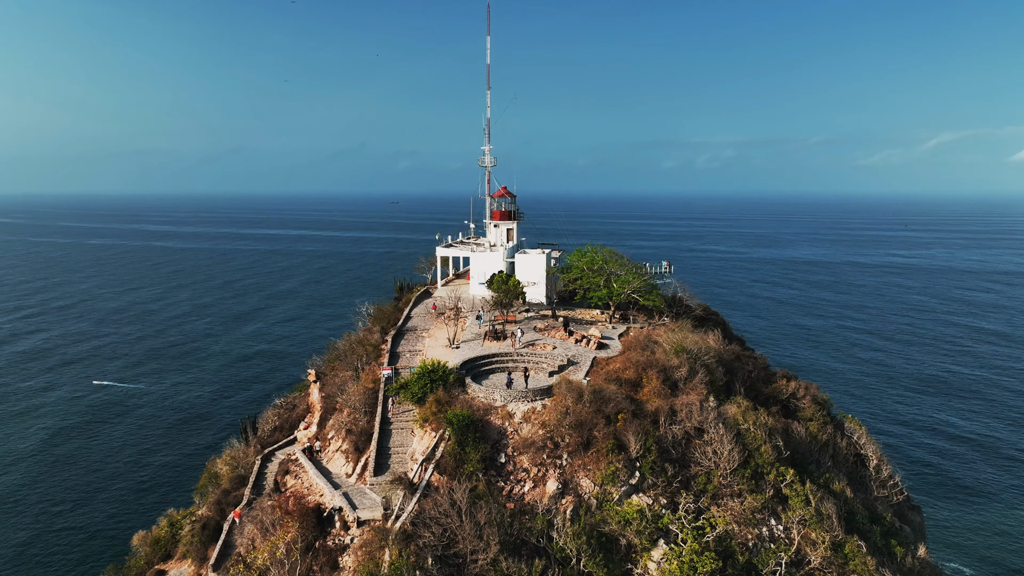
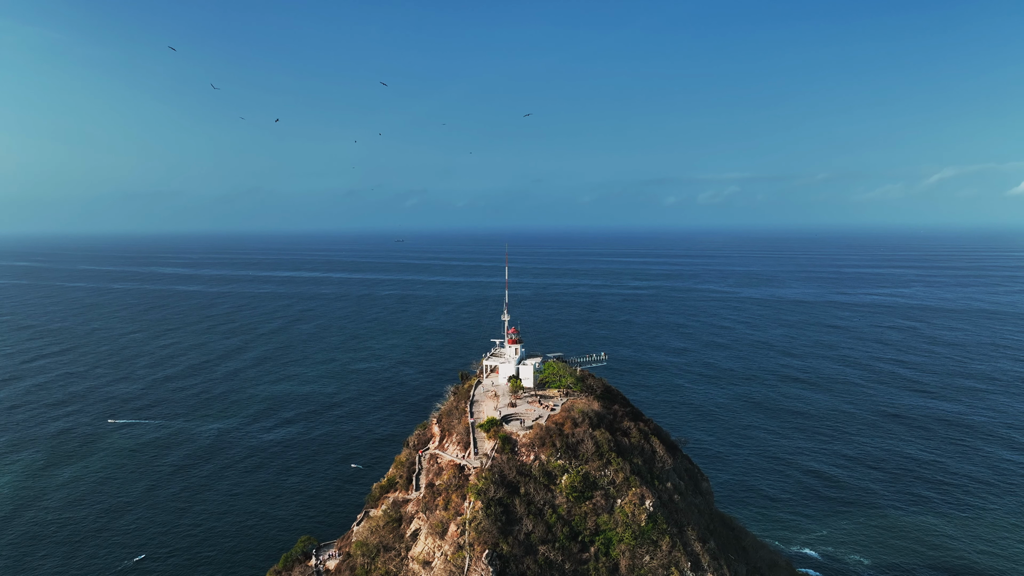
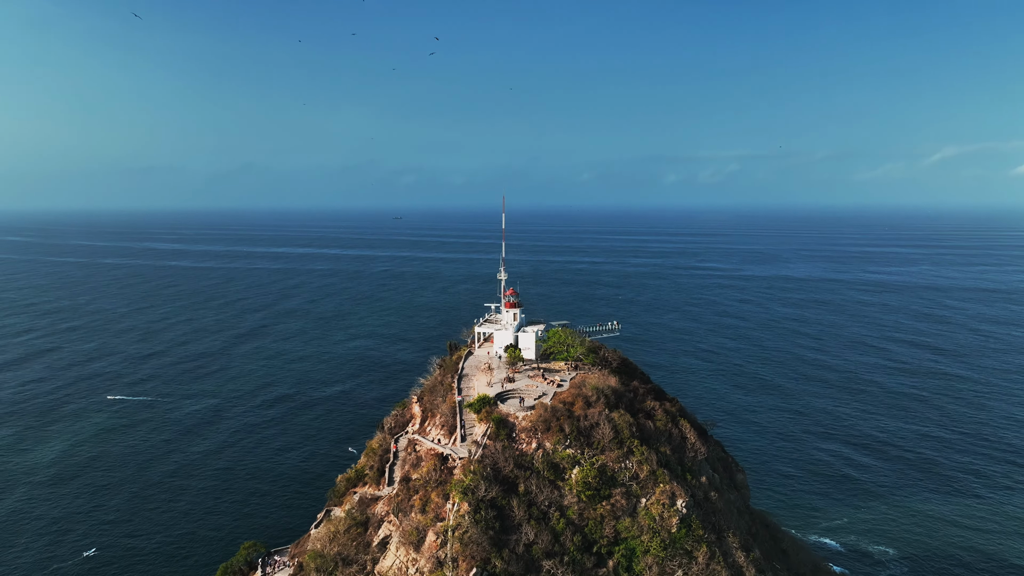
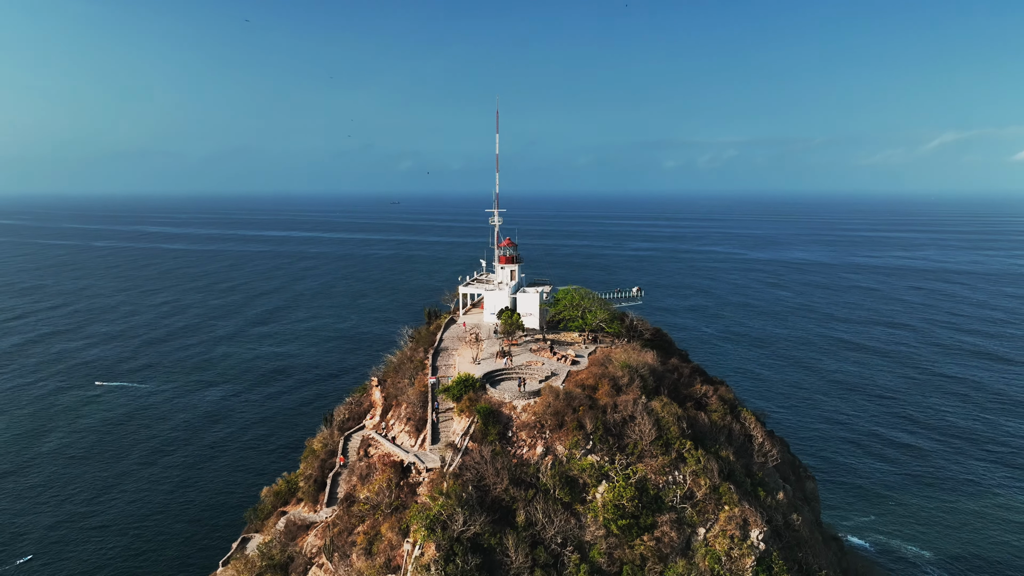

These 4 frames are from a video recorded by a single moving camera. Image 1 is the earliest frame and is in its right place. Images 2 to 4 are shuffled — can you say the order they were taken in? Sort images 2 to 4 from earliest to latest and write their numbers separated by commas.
4, 3, 2
